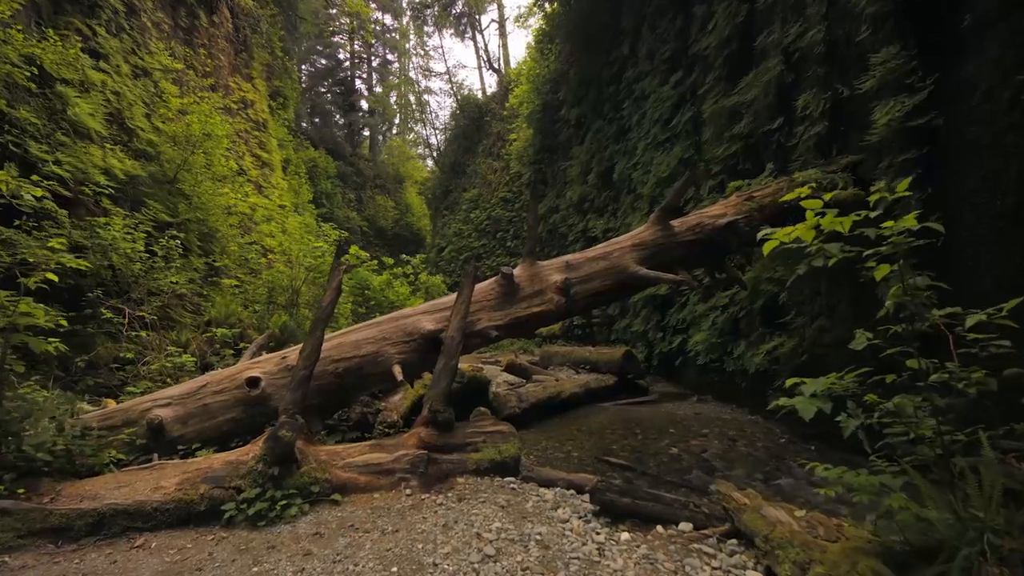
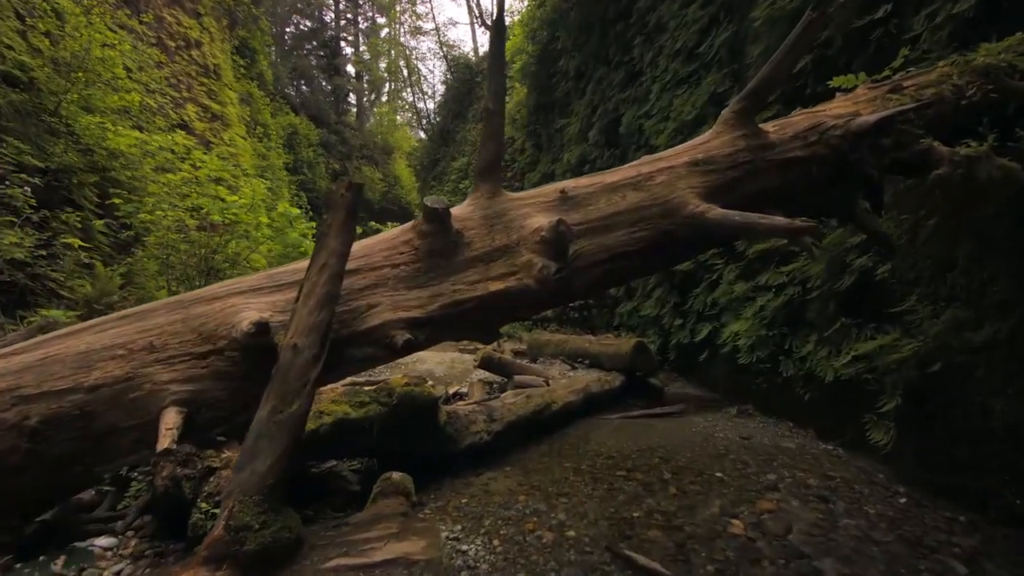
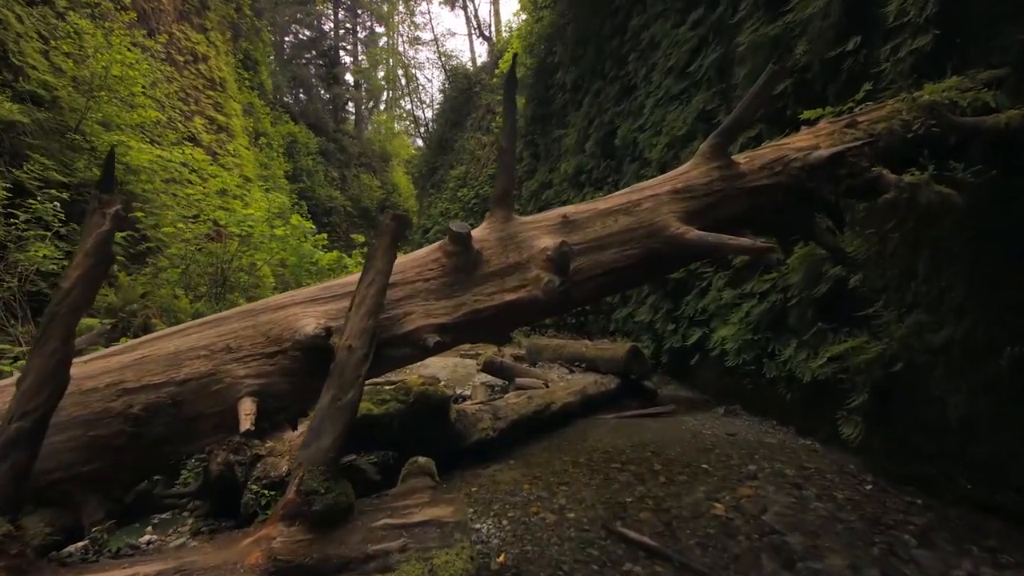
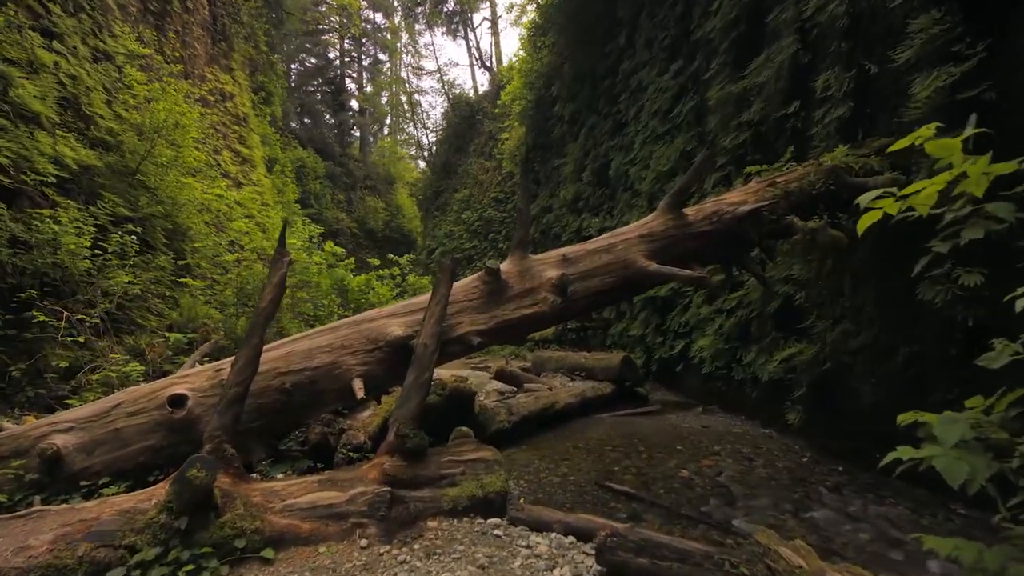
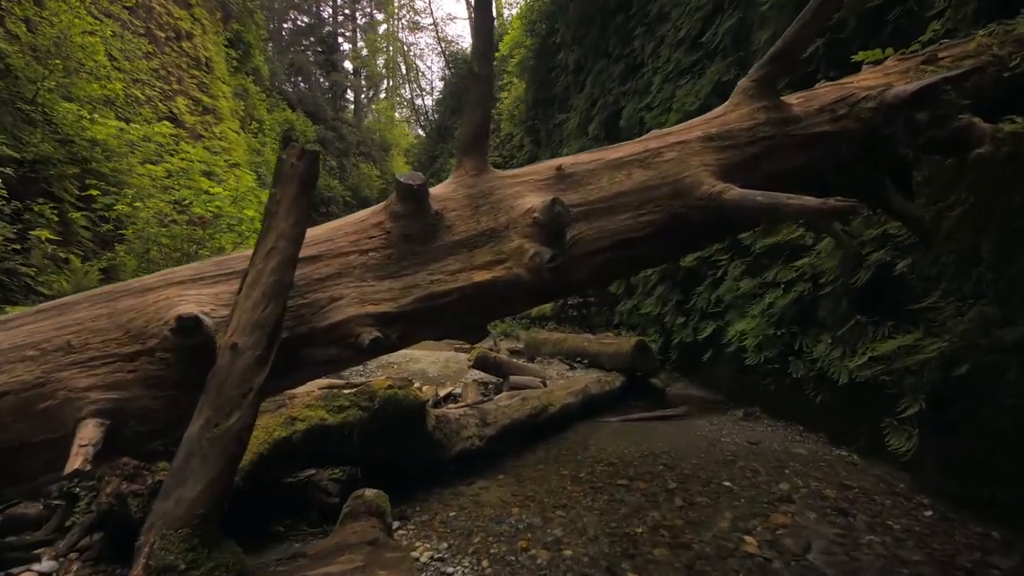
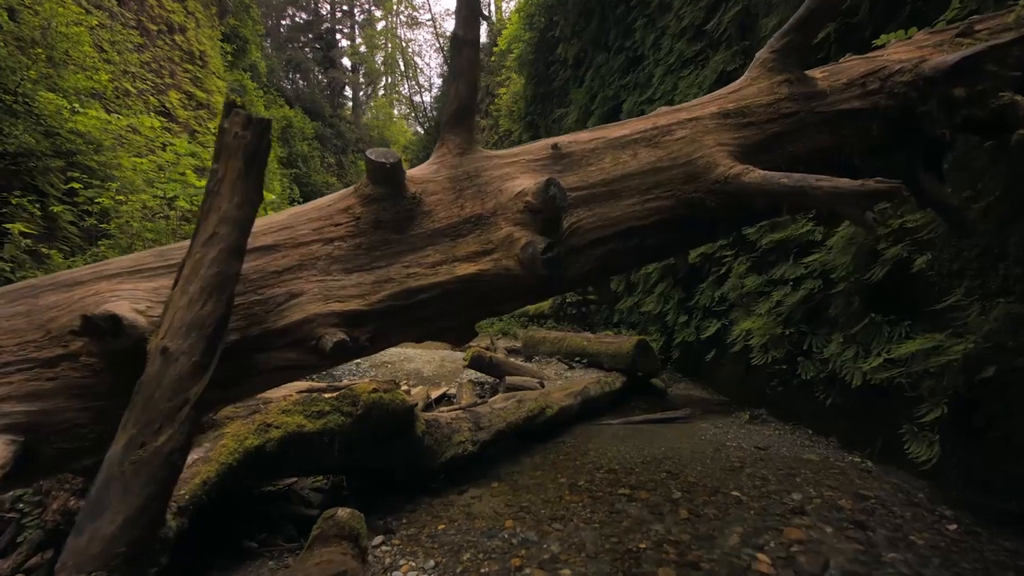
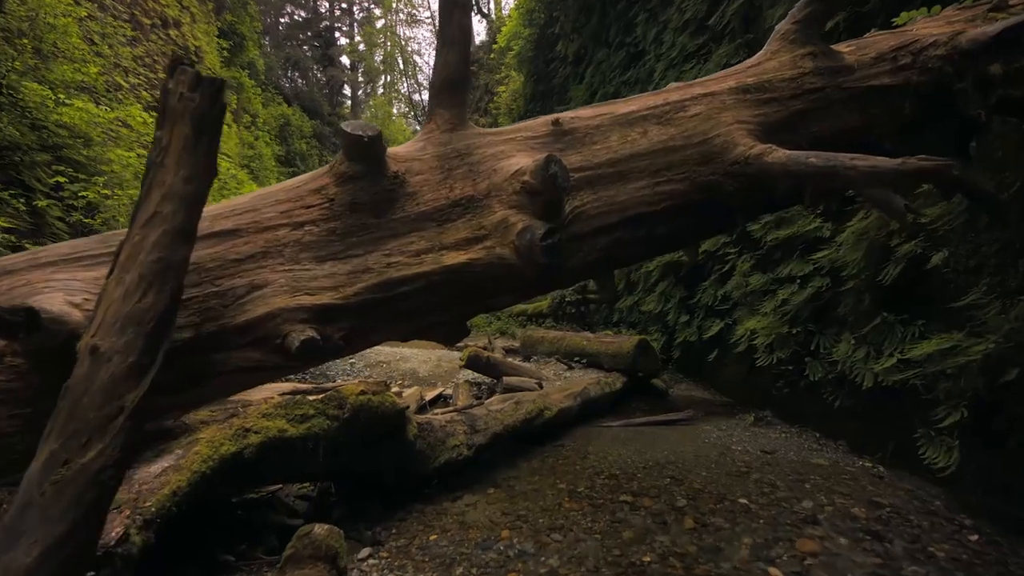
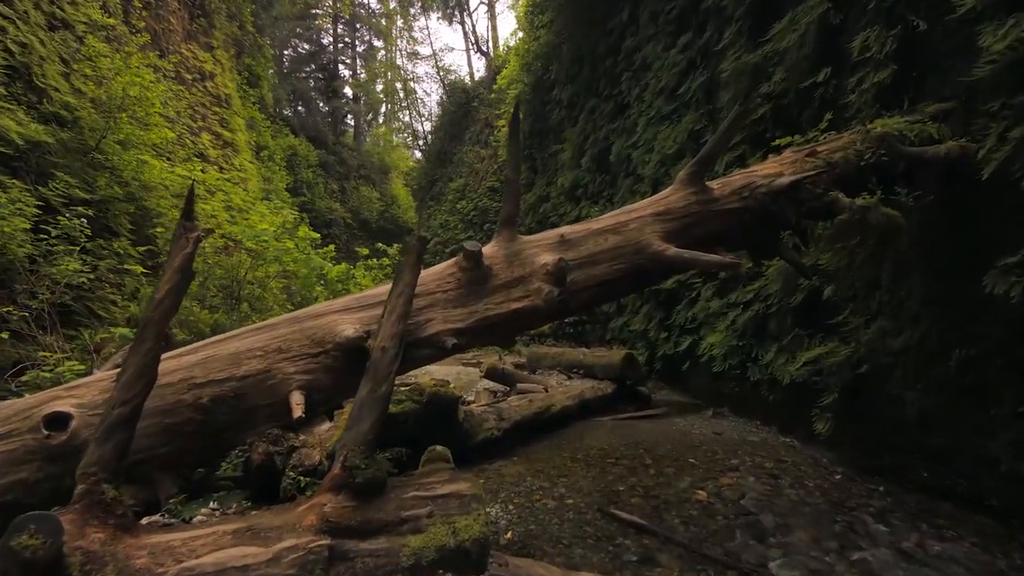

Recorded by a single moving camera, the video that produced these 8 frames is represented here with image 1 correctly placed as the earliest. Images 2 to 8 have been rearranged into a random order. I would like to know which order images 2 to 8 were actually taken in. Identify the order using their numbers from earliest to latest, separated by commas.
4, 8, 3, 2, 5, 6, 7
